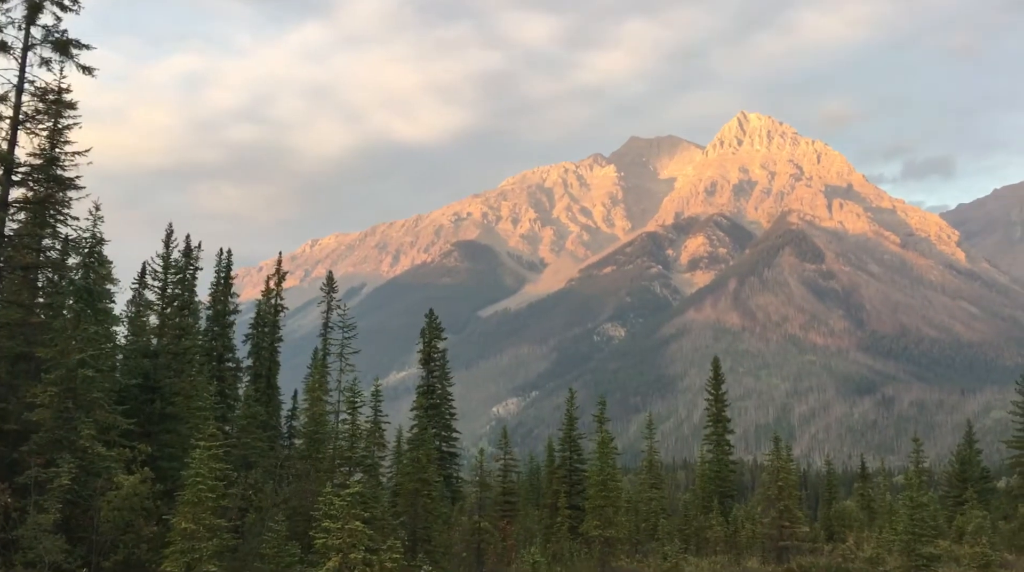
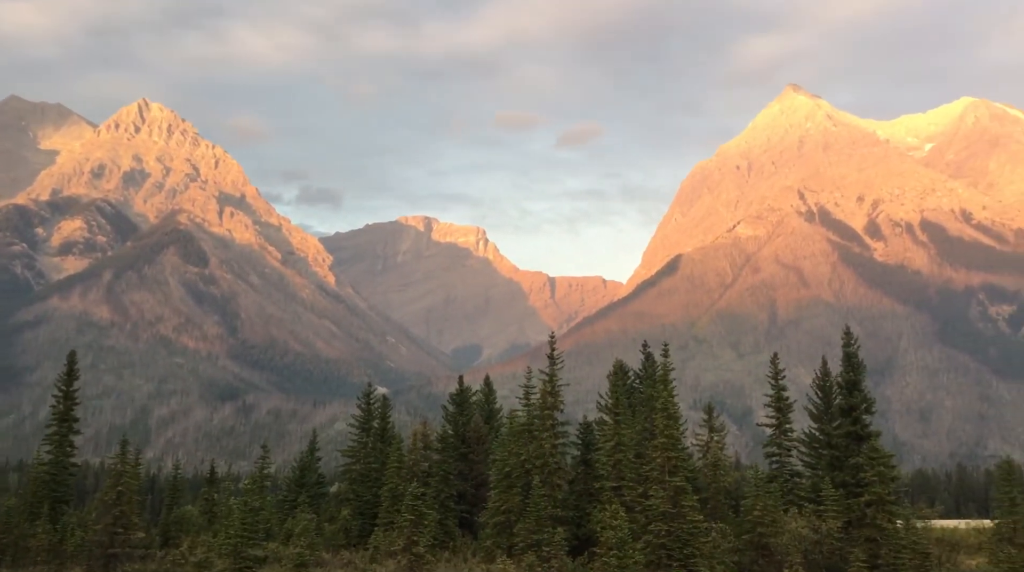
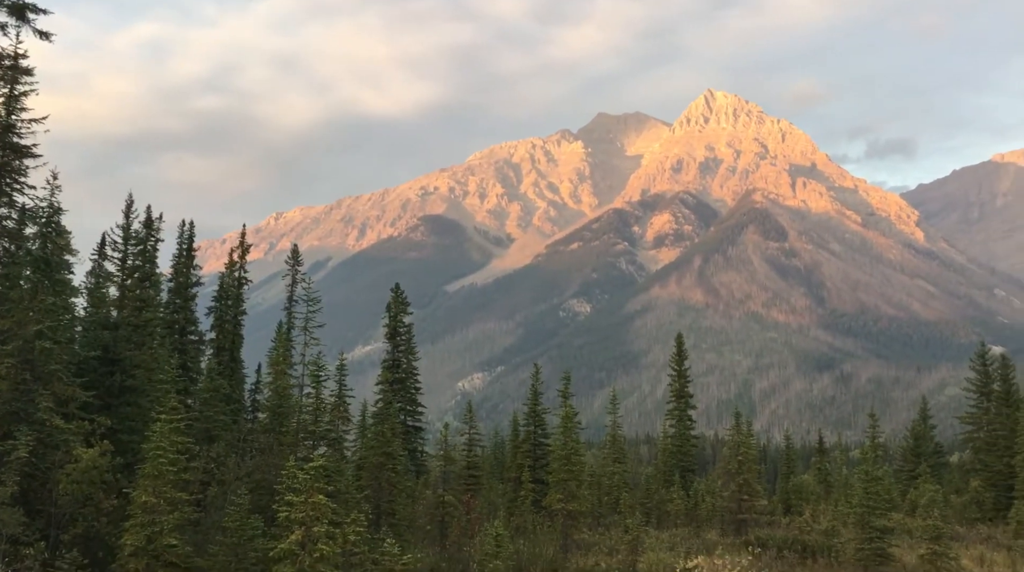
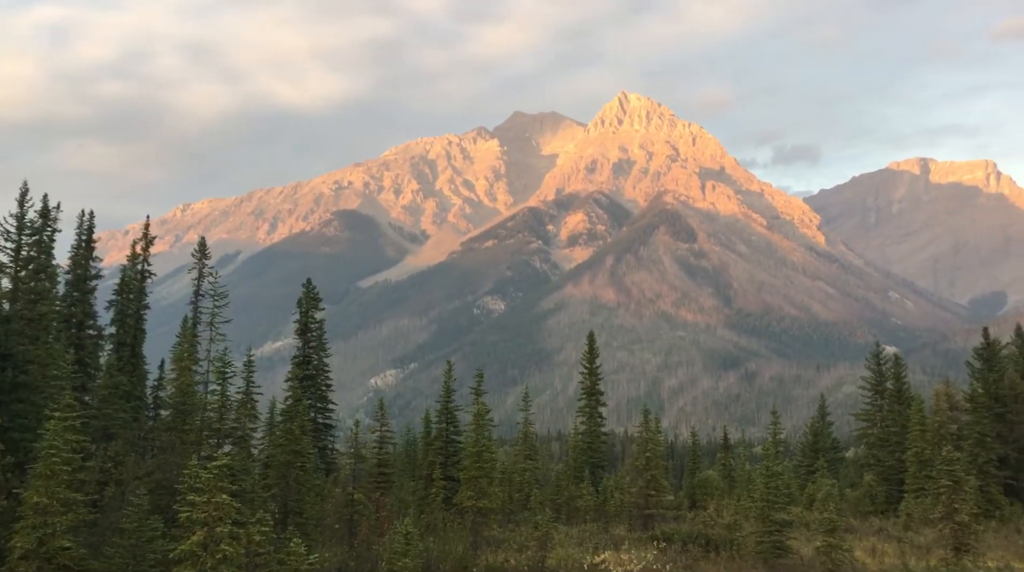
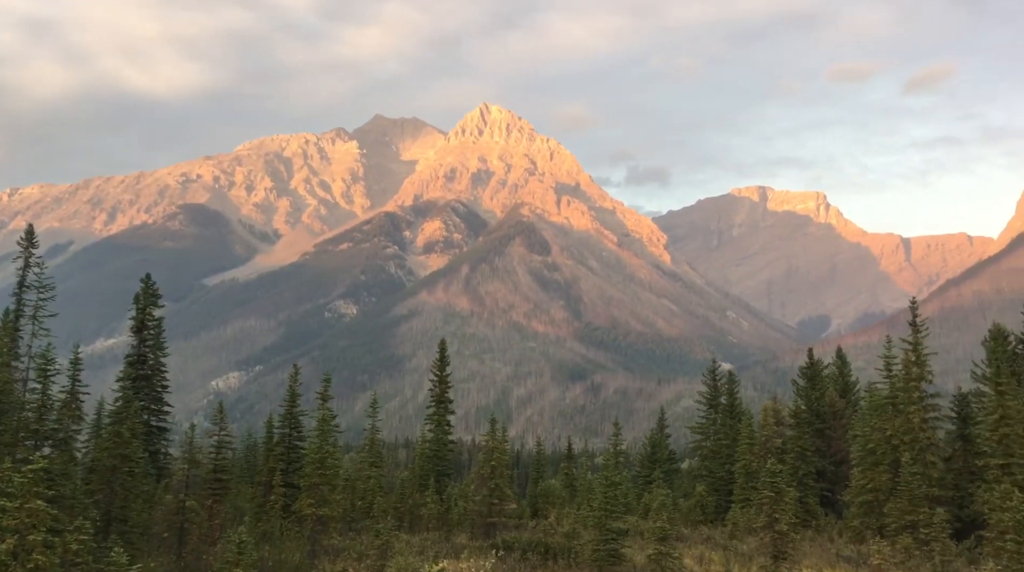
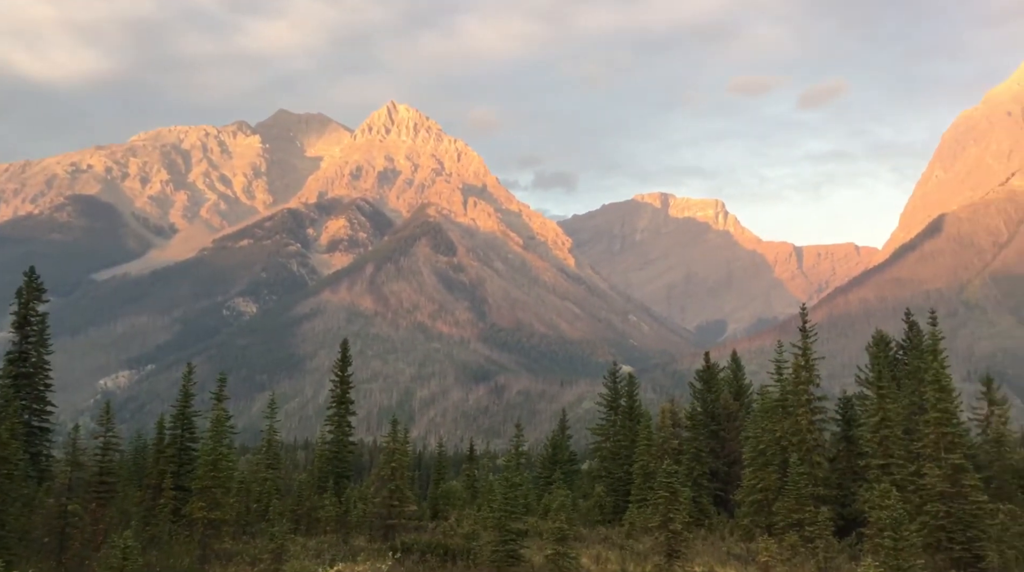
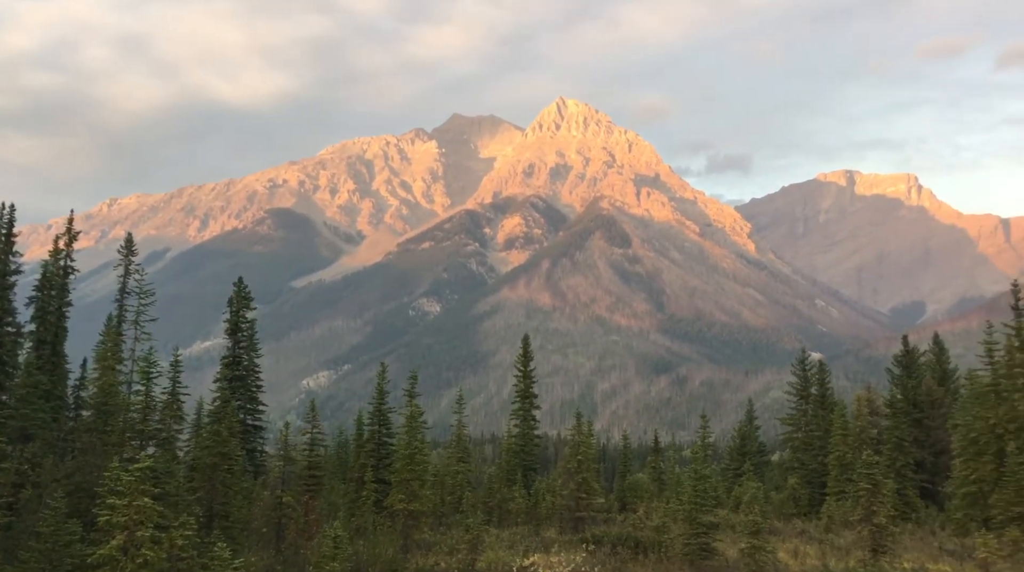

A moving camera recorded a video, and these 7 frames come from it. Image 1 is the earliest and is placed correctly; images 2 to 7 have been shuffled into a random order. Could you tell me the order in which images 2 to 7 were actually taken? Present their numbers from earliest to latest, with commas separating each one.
3, 4, 7, 5, 6, 2
